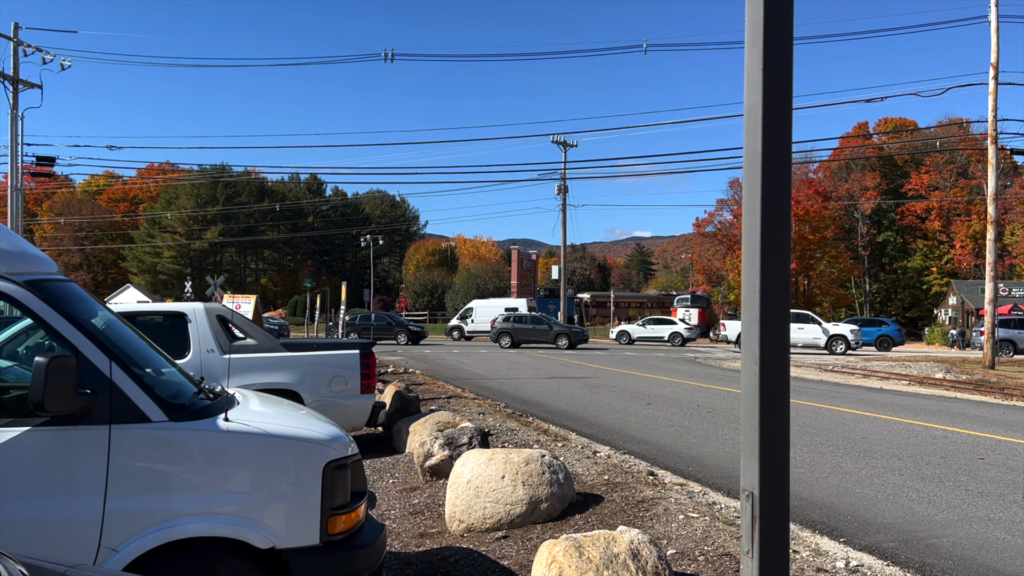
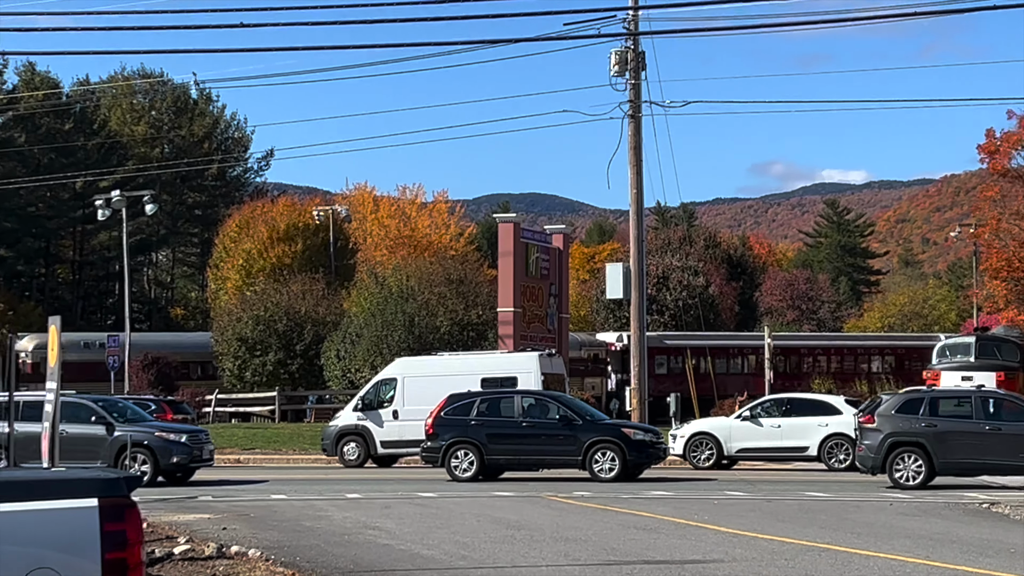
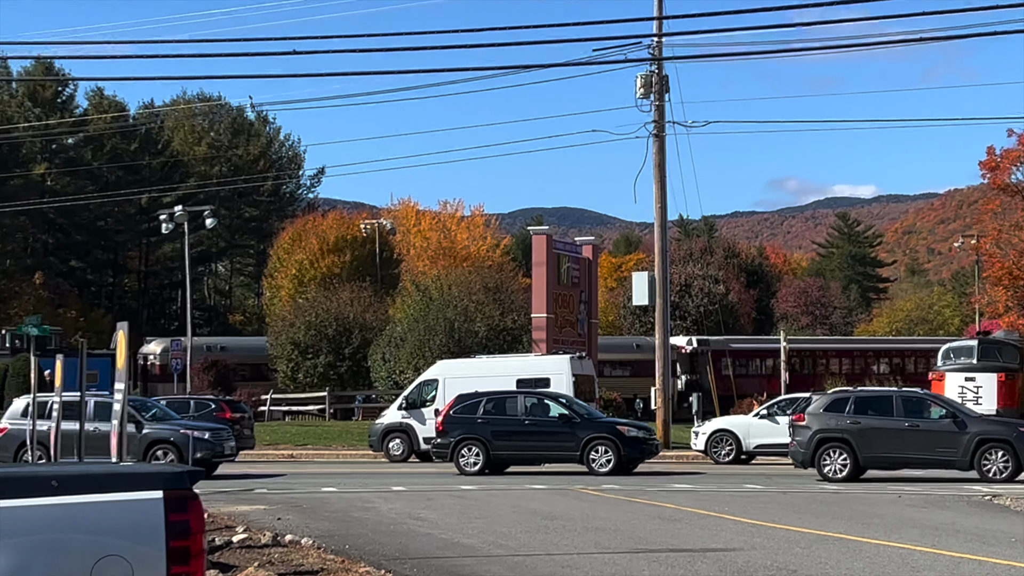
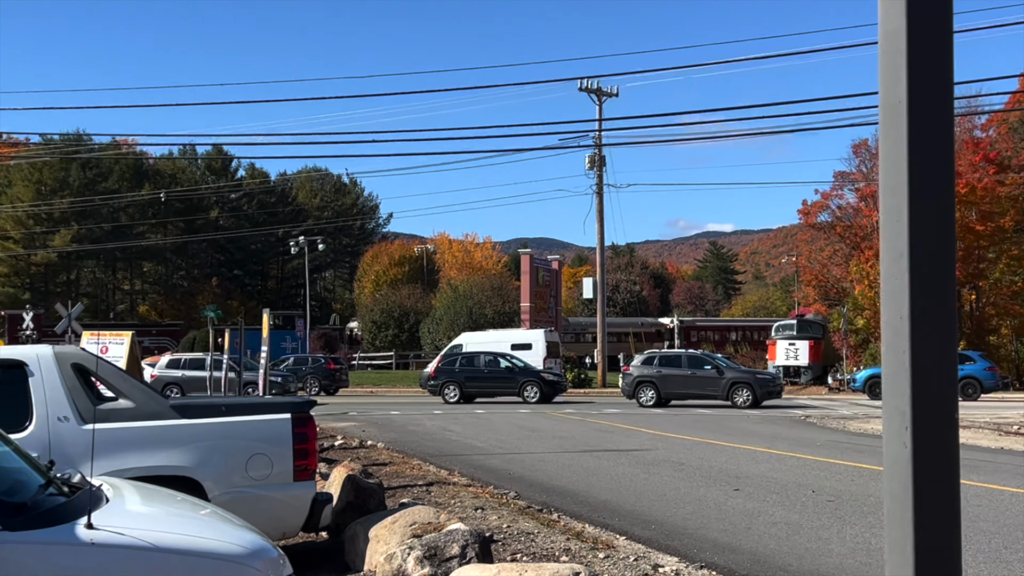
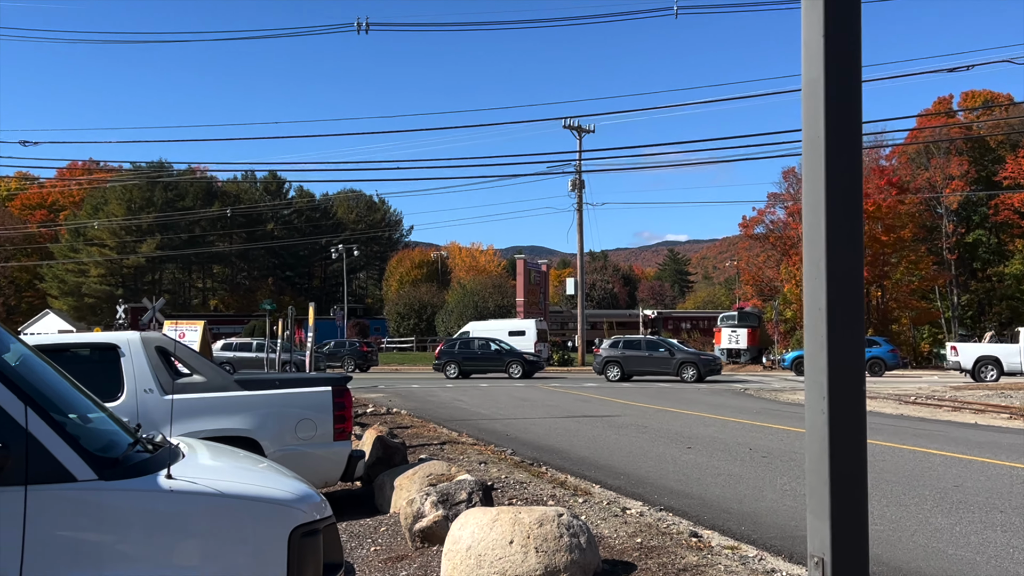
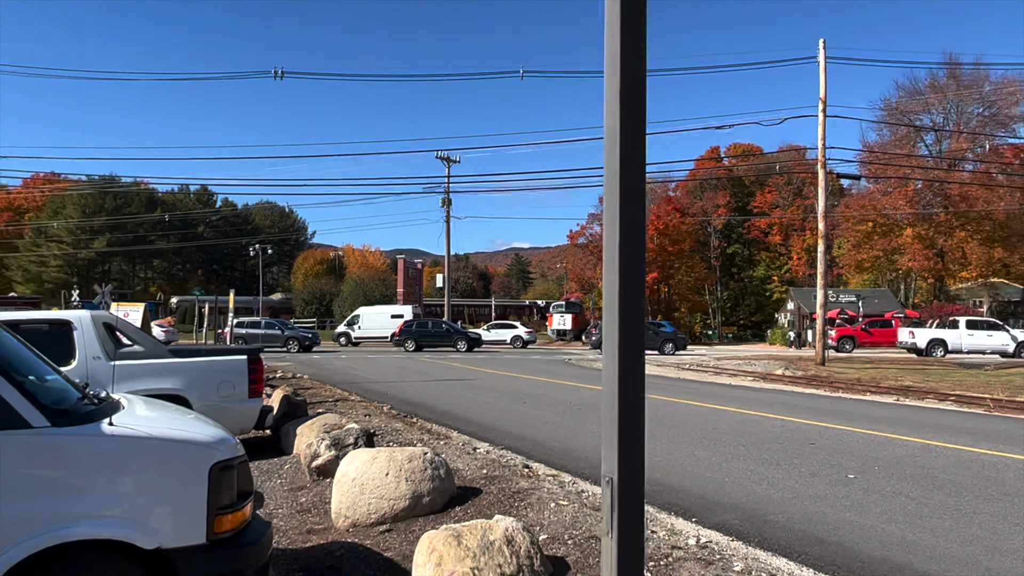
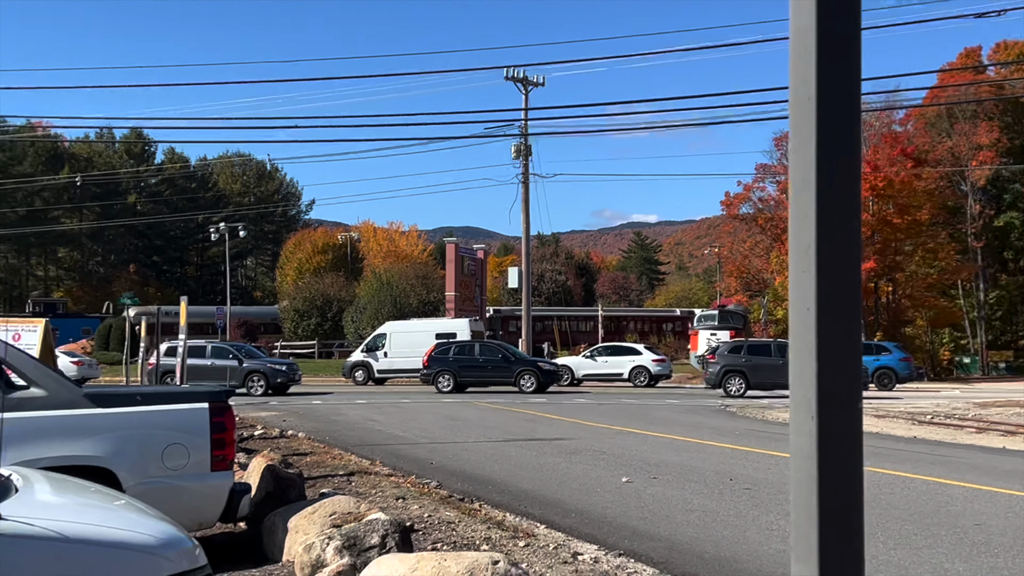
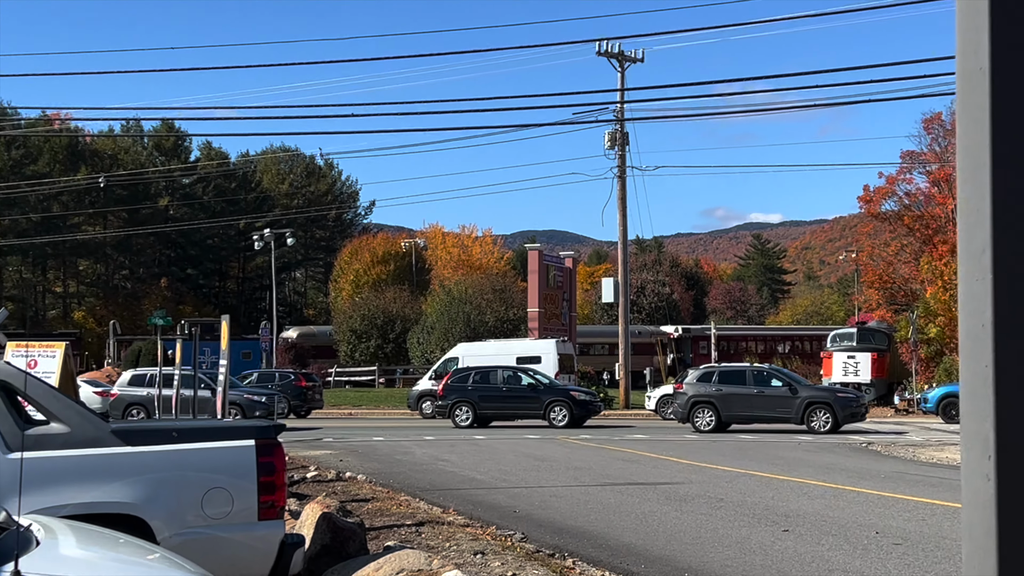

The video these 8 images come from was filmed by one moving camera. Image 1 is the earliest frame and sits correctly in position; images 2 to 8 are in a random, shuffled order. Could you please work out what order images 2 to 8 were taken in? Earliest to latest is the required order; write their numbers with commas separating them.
5, 4, 8, 3, 2, 7, 6
